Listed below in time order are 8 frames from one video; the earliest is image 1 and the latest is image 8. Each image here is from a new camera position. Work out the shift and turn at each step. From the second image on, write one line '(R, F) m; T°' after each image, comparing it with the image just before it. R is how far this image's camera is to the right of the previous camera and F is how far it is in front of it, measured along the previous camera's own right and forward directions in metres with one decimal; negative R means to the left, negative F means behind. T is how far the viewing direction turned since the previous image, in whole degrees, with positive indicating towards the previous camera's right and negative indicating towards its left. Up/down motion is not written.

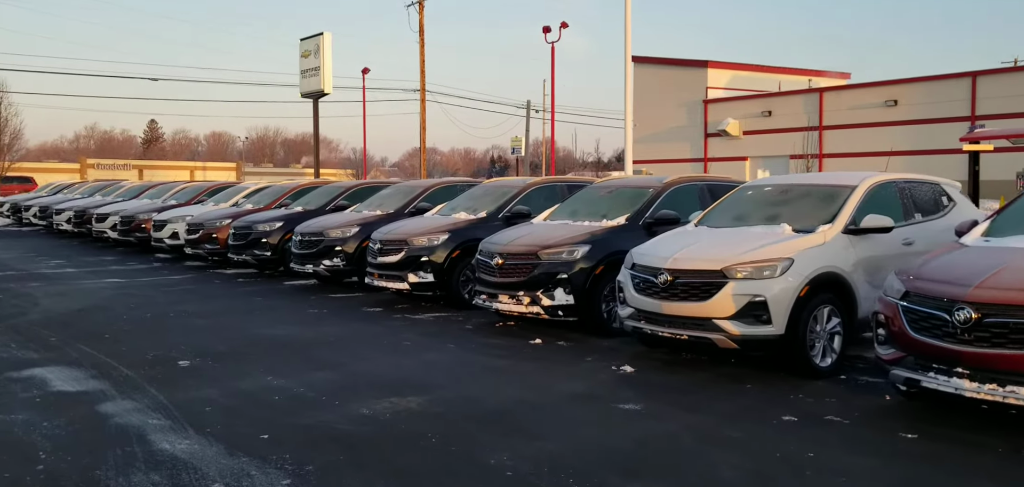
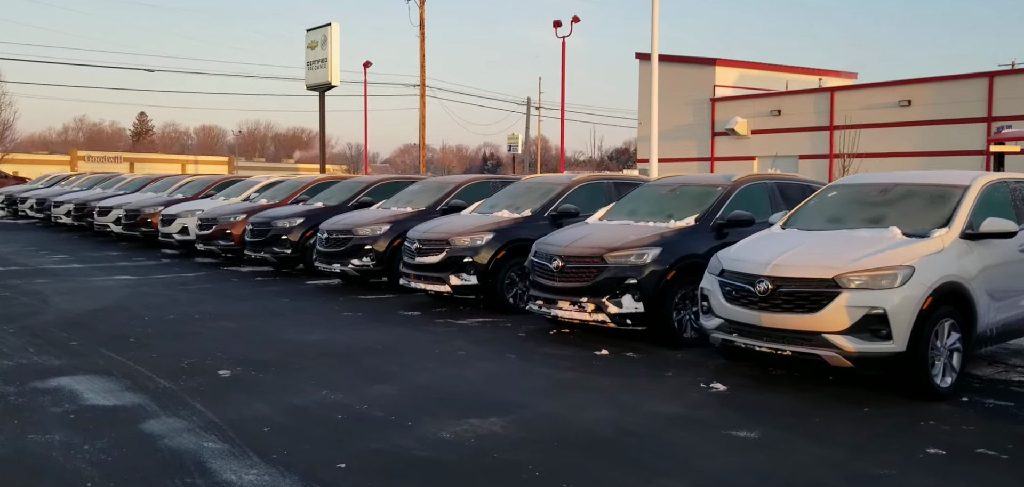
(-0.7, +0.7) m; +1°
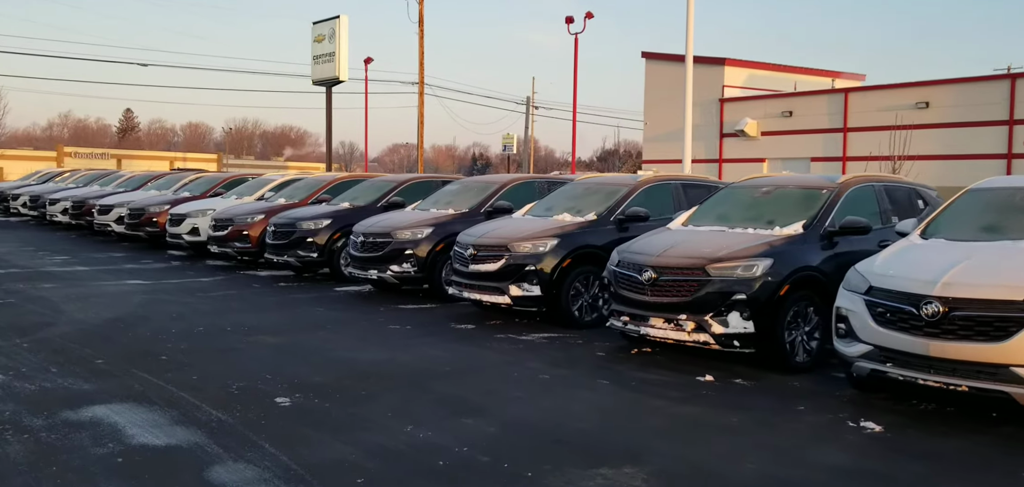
(-0.8, +1.0) m; +1°
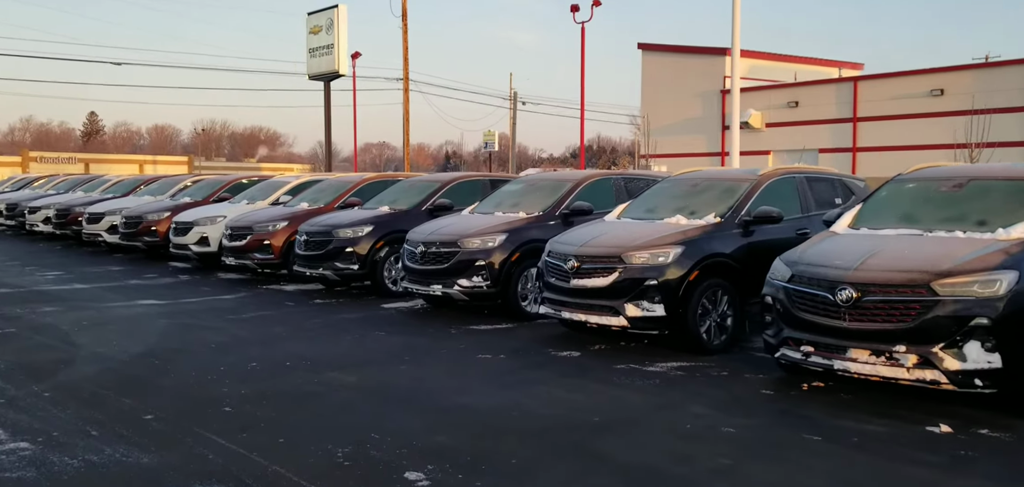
(-1.3, +1.6) m; +2°
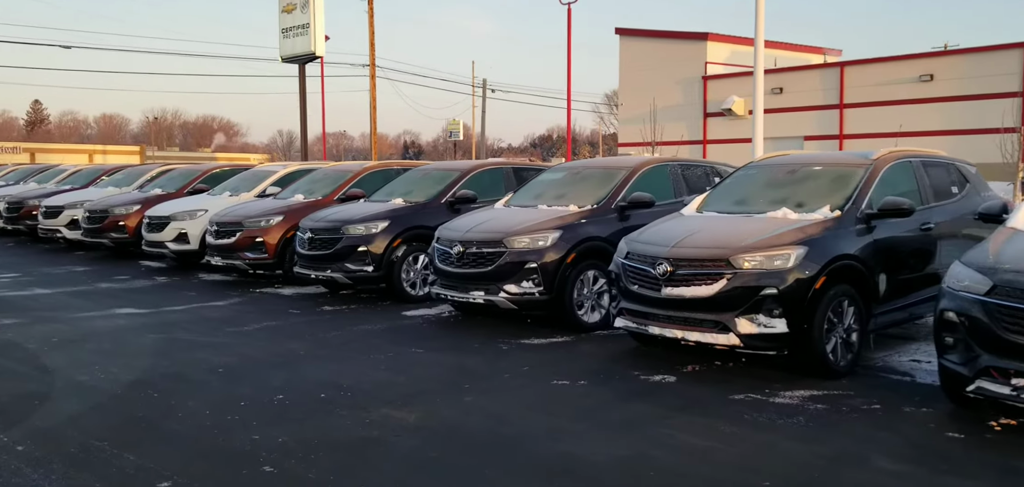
(-0.9, +1.6) m; +3°
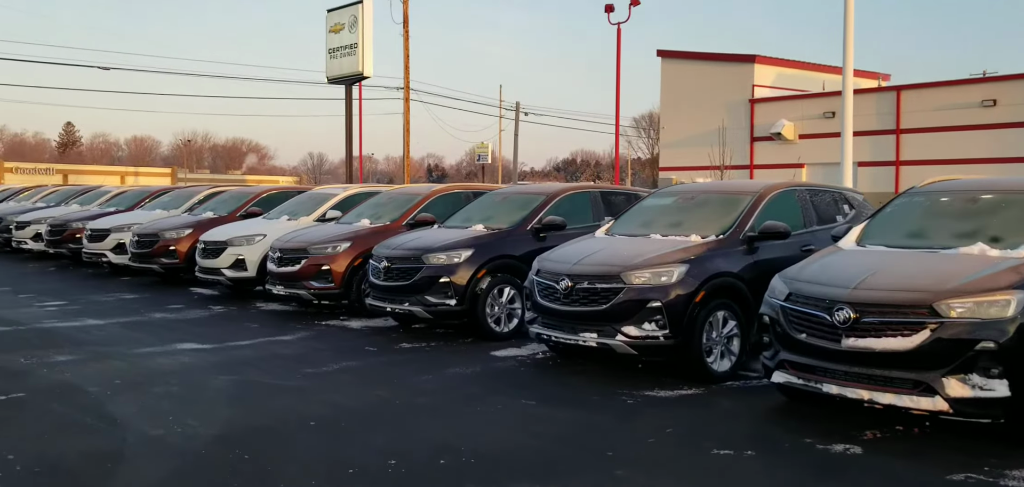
(-0.8, +1.1) m; -1°
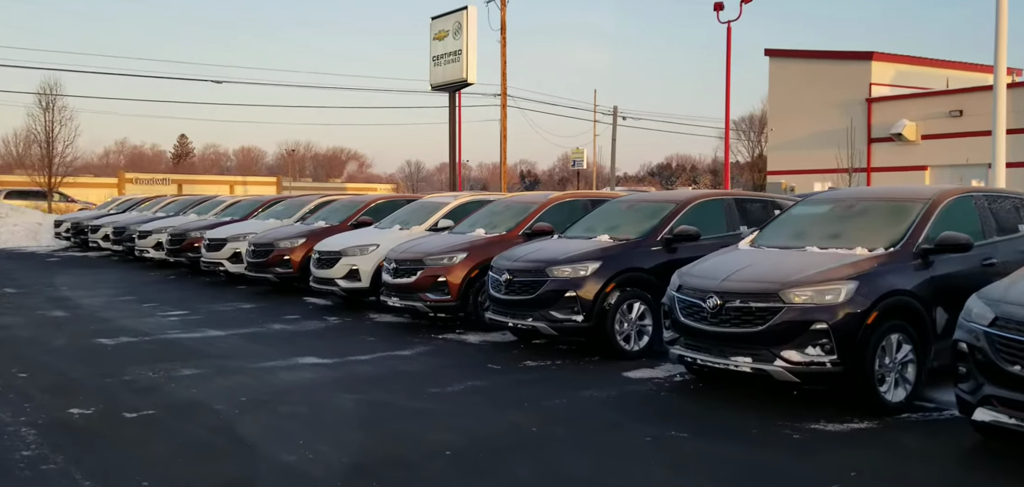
(-0.4, +0.6) m; -6°
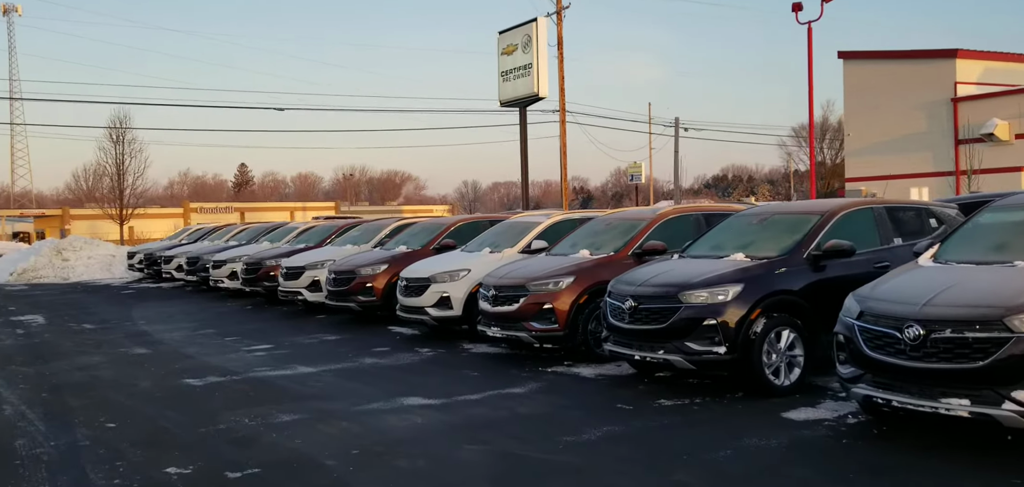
(-0.7, +1.1) m; -3°
